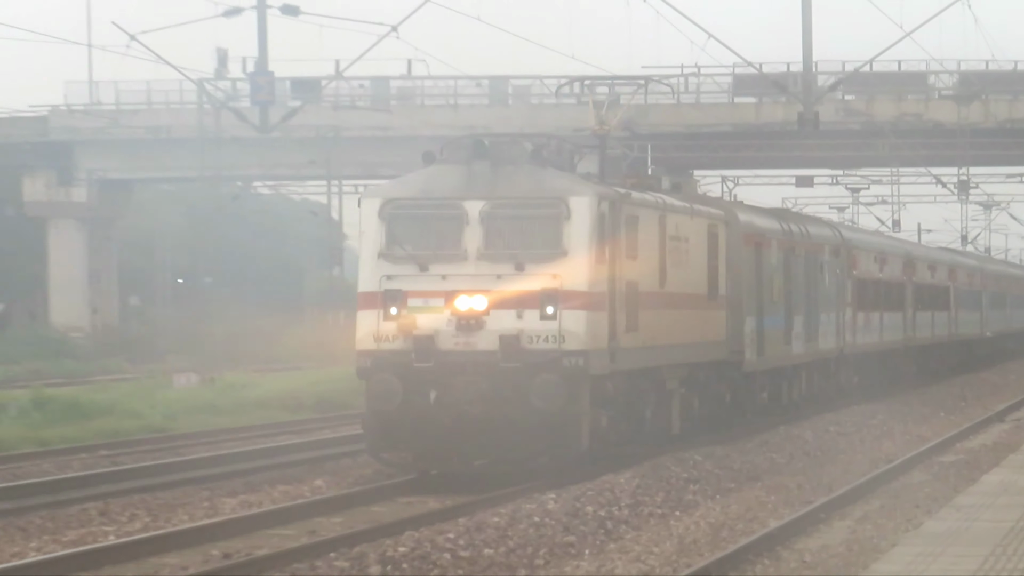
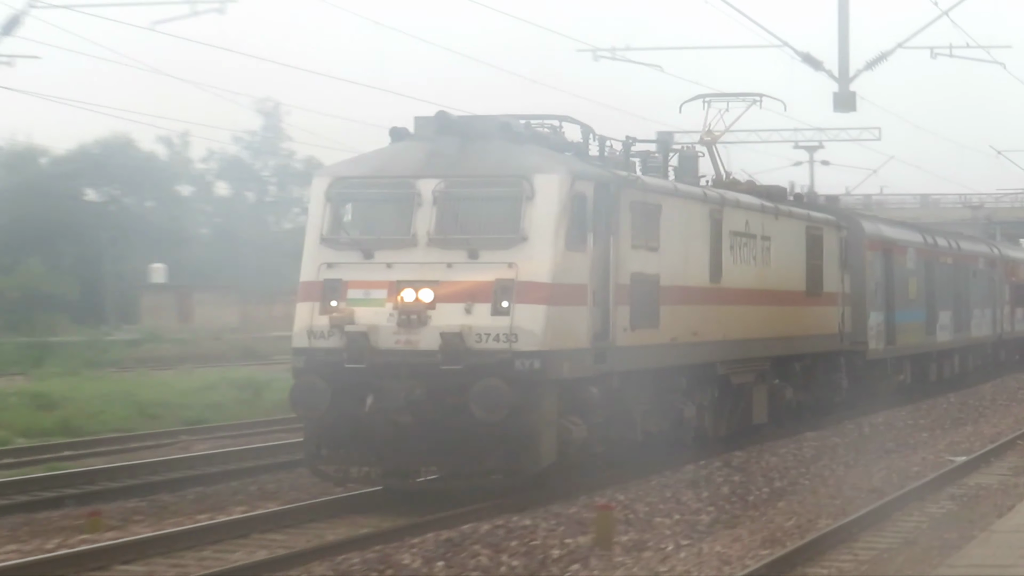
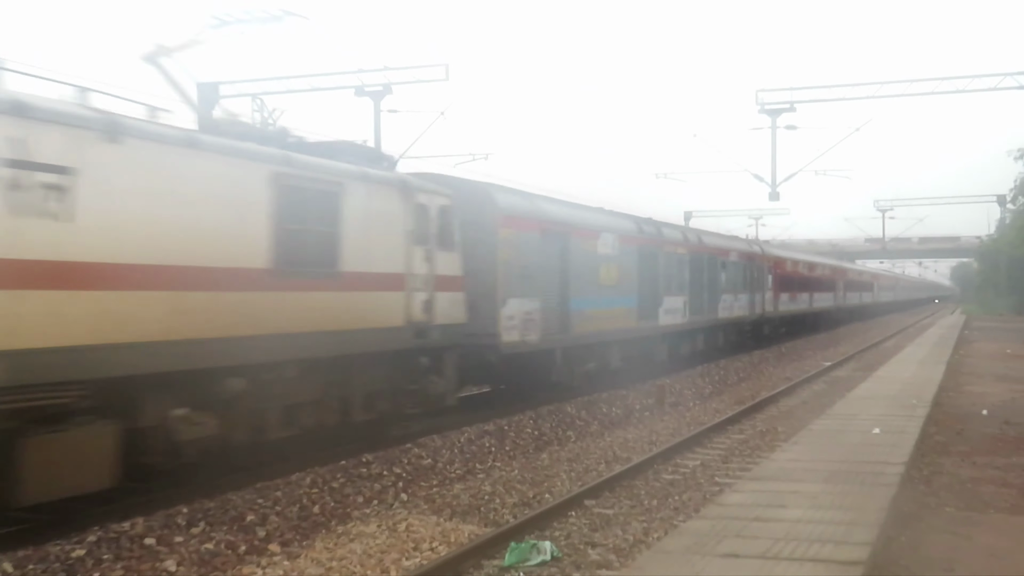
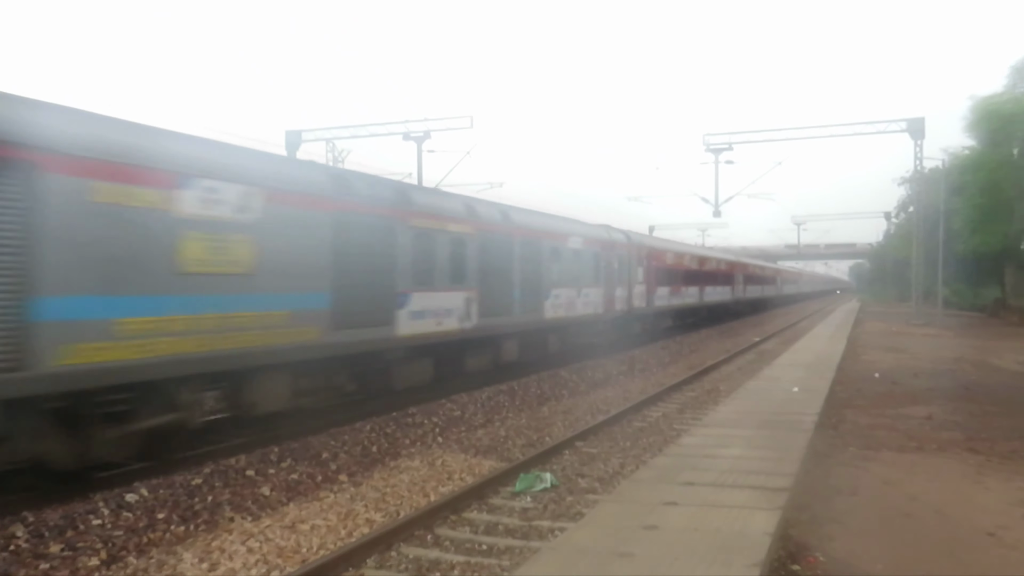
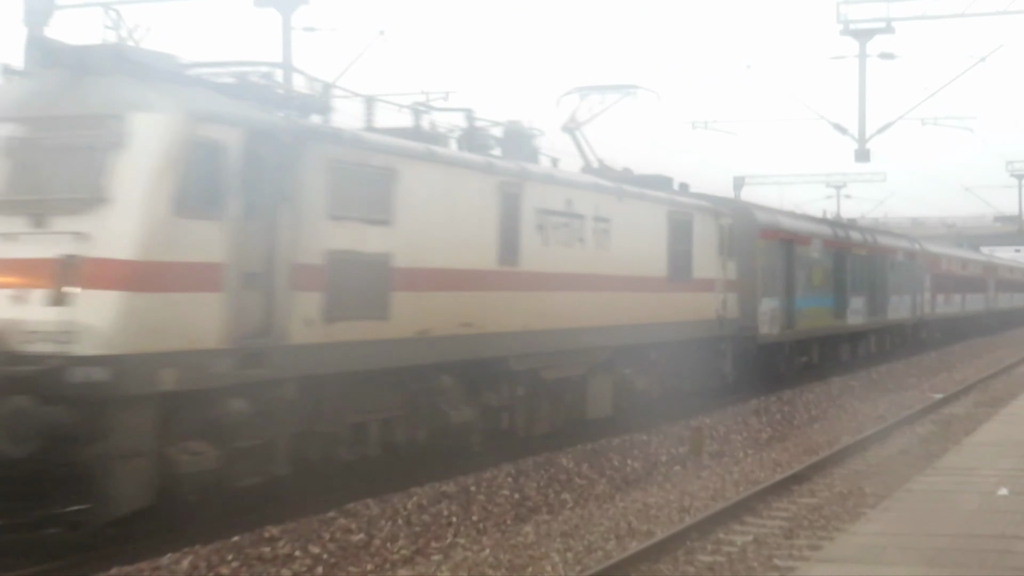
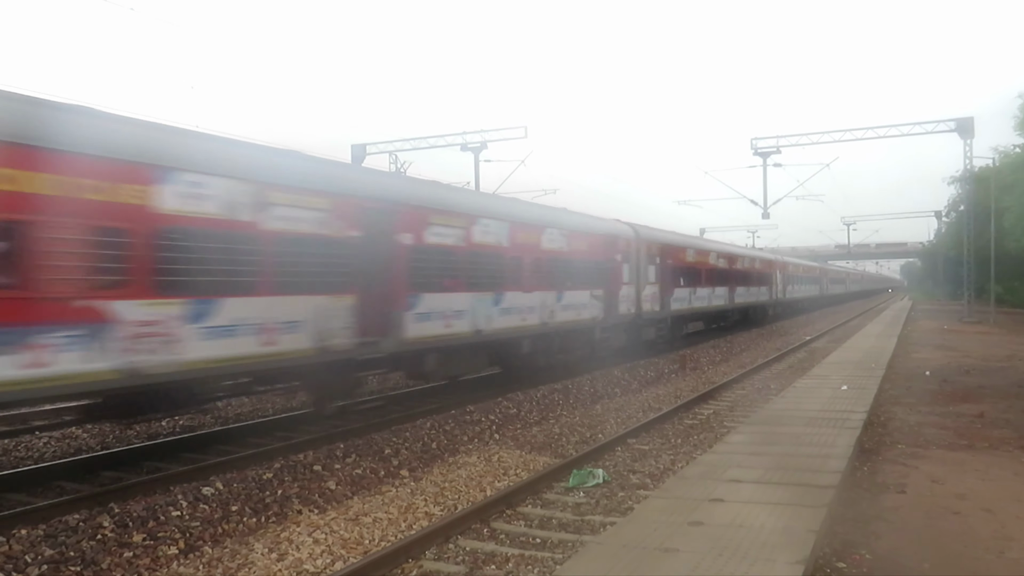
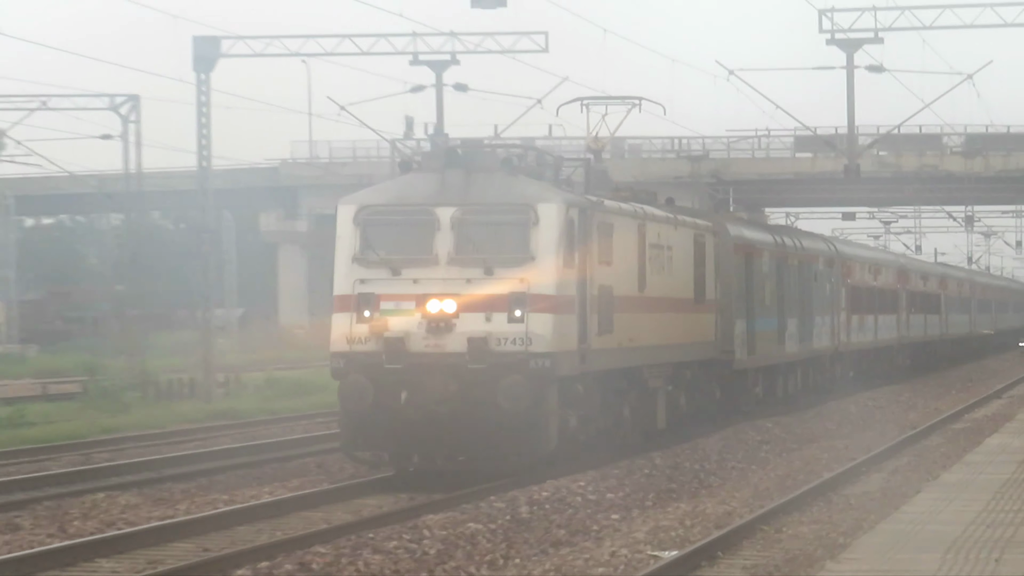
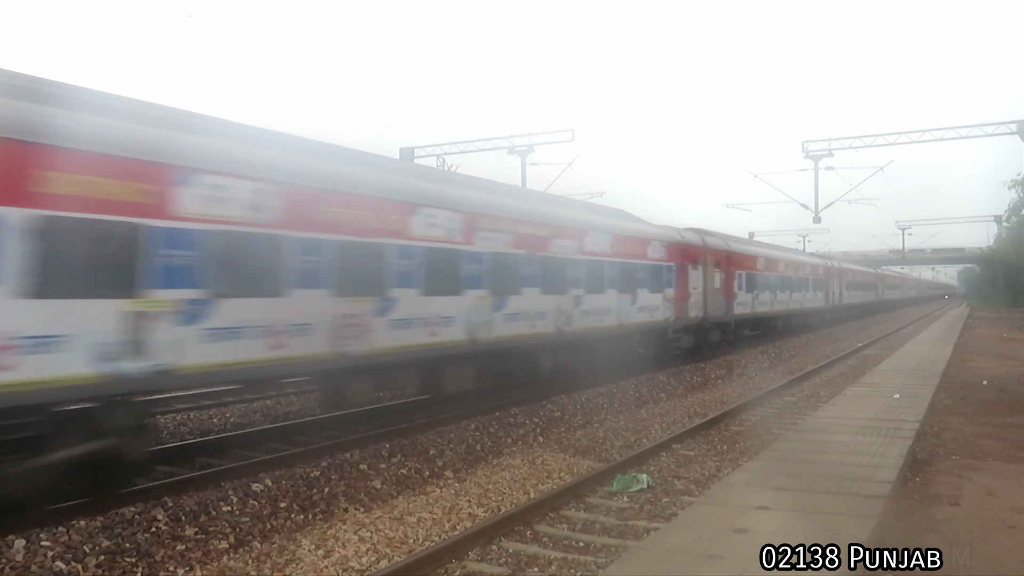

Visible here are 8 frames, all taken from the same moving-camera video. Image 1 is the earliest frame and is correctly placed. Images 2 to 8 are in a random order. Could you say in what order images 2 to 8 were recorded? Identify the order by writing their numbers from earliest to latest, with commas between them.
7, 2, 5, 3, 4, 6, 8
